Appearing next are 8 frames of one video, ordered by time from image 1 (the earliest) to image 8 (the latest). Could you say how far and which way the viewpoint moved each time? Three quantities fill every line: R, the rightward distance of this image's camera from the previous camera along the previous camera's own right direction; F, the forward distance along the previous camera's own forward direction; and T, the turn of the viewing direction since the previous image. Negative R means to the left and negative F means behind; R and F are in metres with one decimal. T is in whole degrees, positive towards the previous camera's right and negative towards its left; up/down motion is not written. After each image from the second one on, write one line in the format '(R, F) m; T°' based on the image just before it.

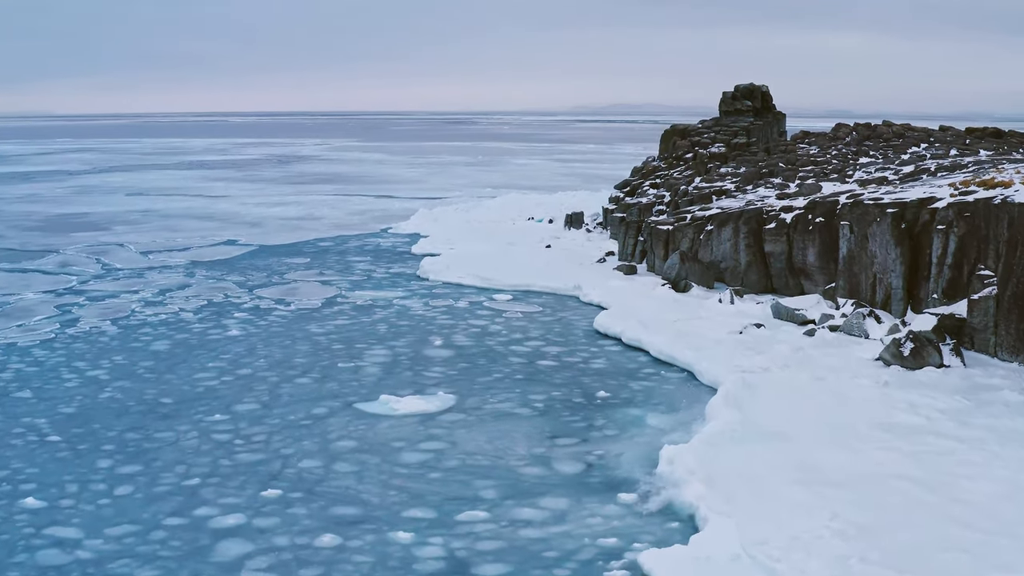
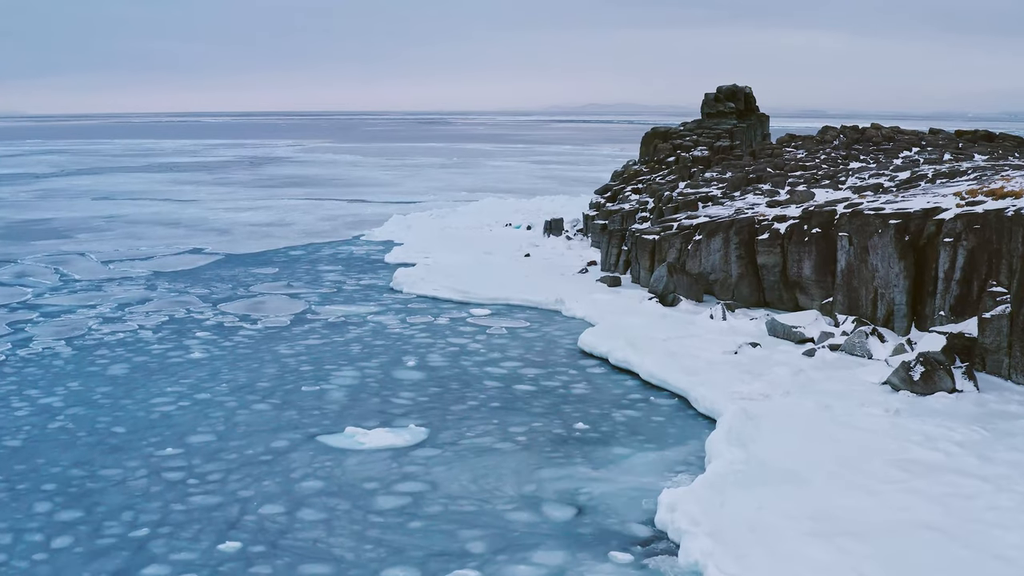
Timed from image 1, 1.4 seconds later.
(0.0, +0.7) m; +2°
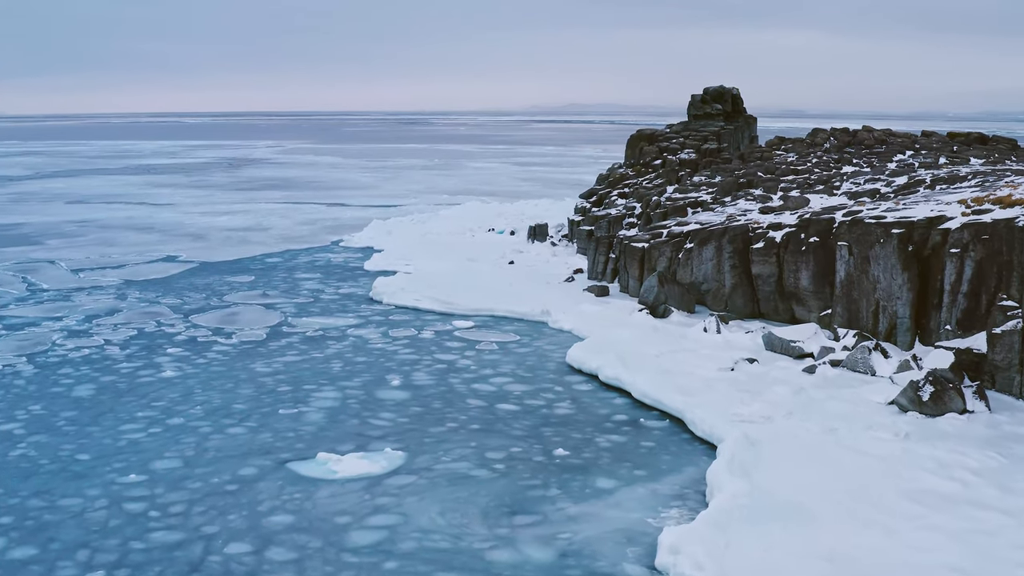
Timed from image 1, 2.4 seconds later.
(0.0, +0.5) m; +1°
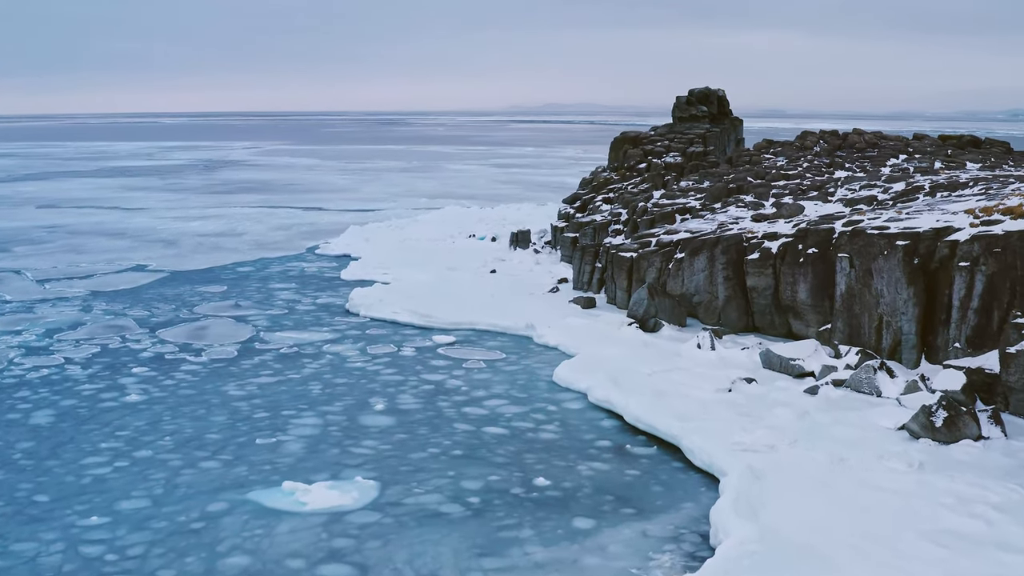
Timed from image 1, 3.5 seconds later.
(0.0, +0.6) m; +1°
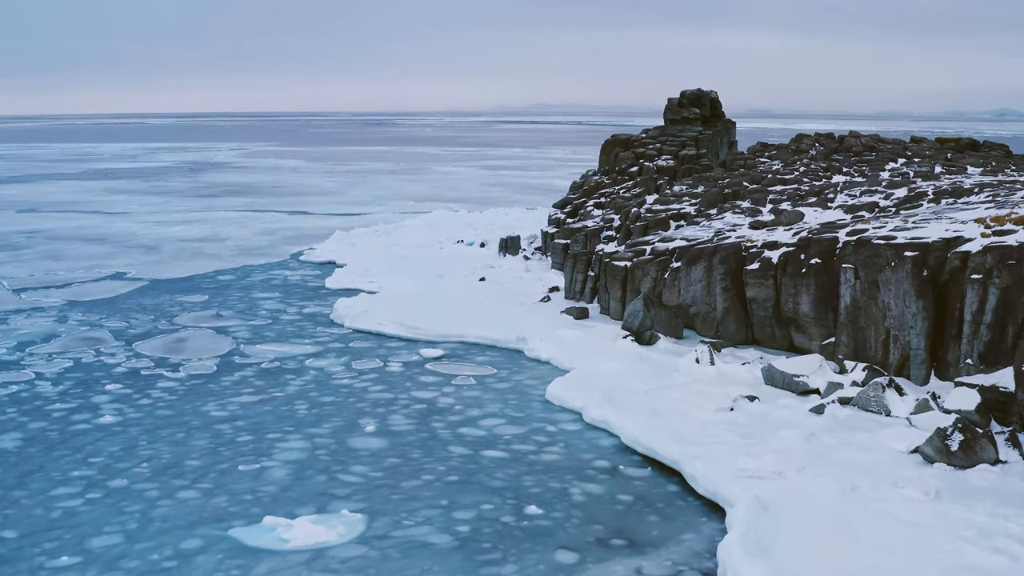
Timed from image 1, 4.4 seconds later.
(0.0, +0.4) m; +1°
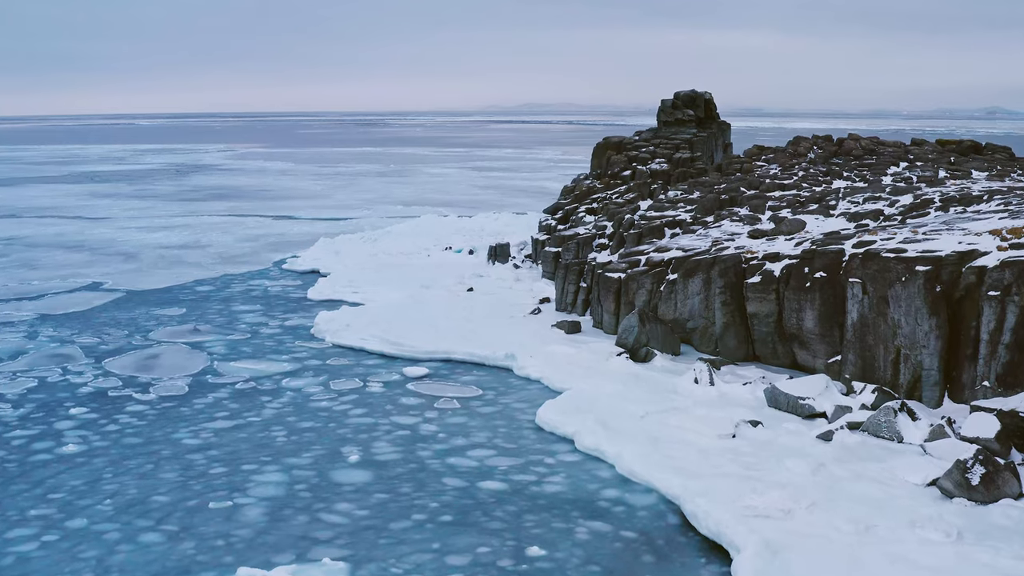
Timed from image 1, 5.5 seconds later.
(+0.1, +0.5) m; +1°
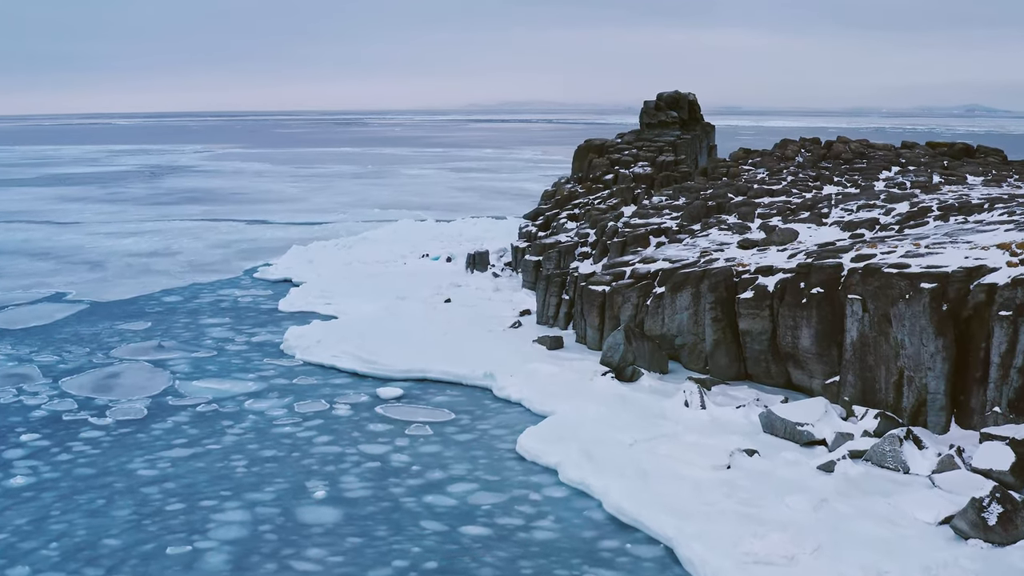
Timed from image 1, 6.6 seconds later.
(0.0, +0.6) m; +1°
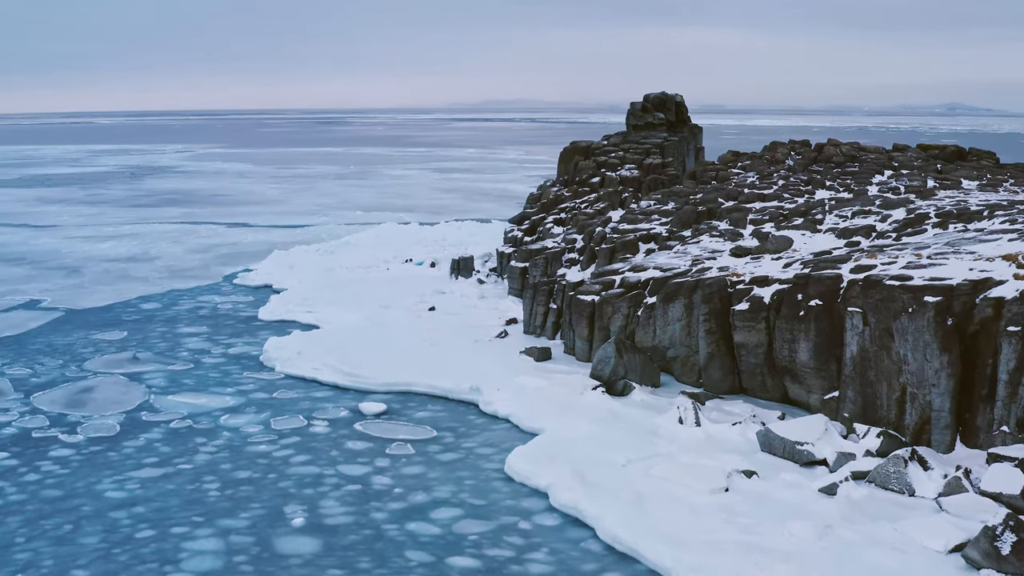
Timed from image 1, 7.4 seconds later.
(0.0, +0.3) m; +1°
